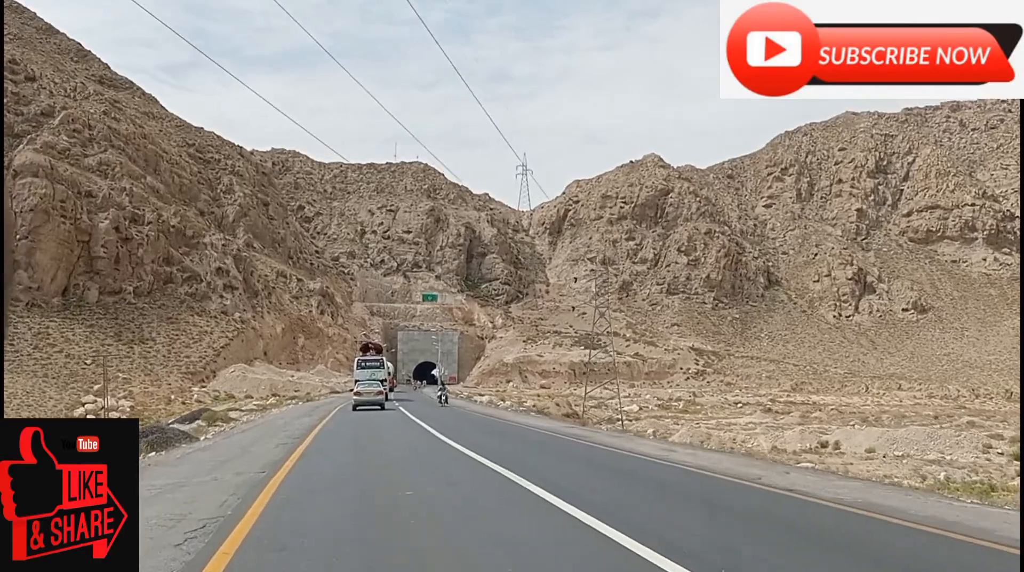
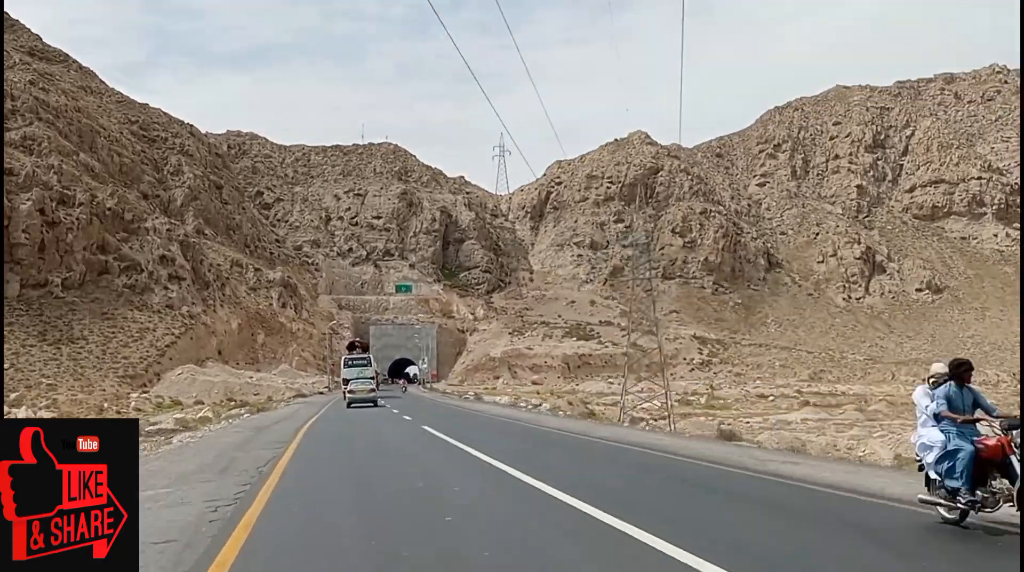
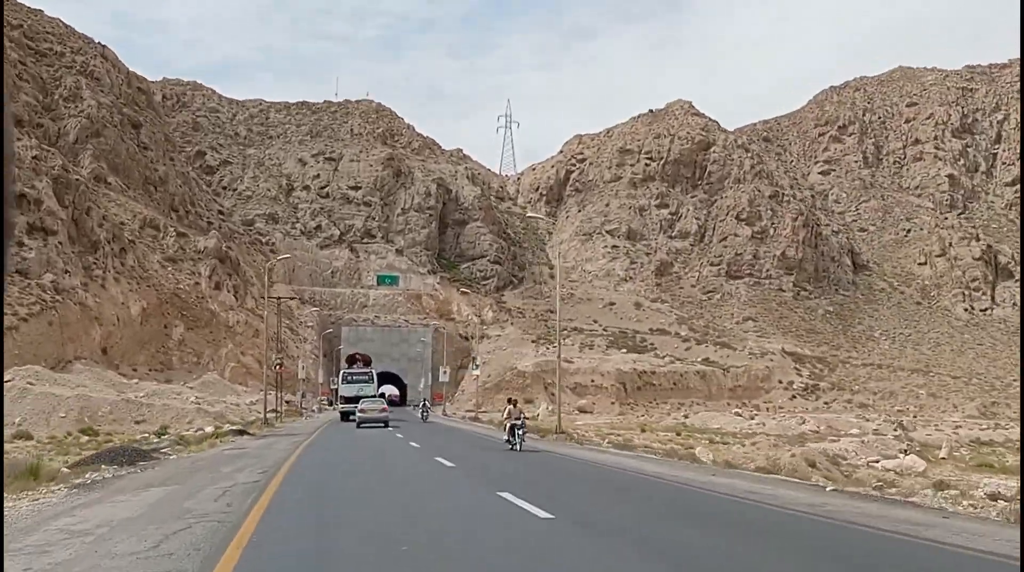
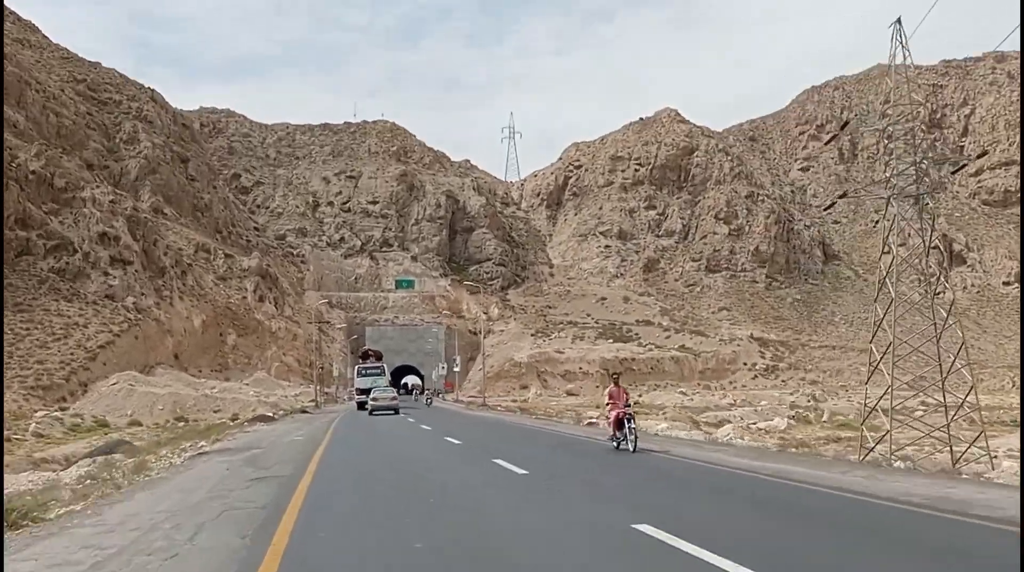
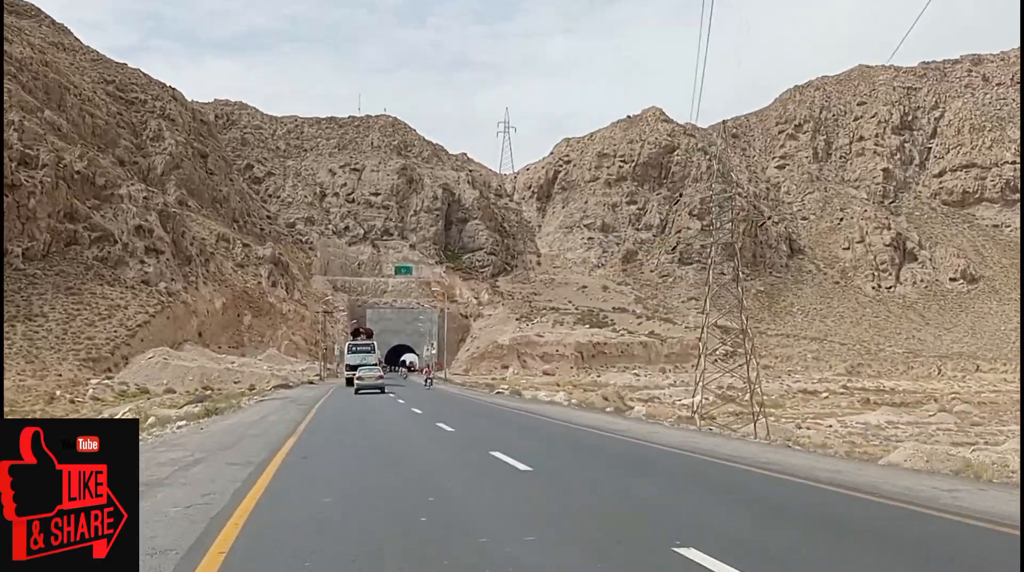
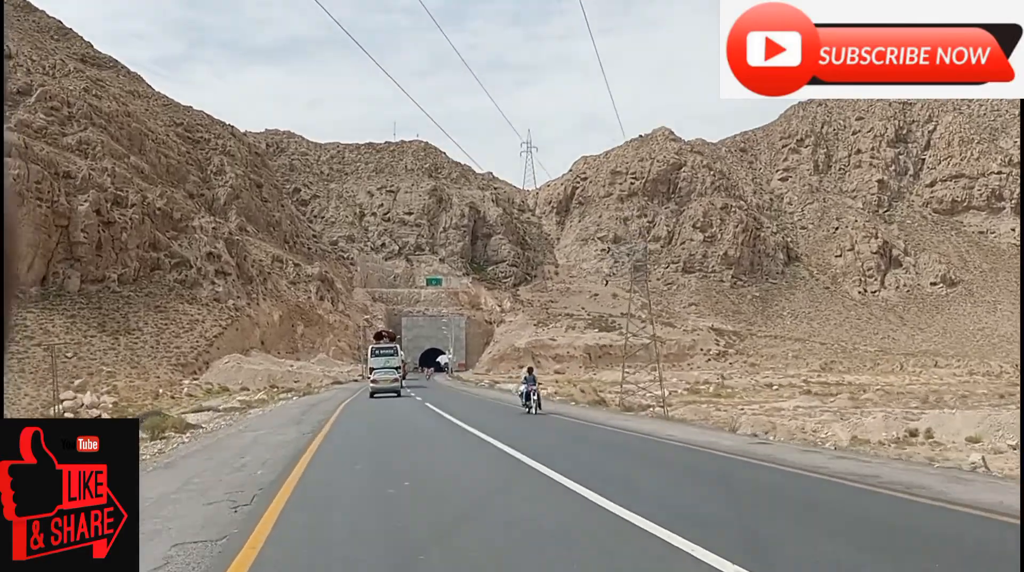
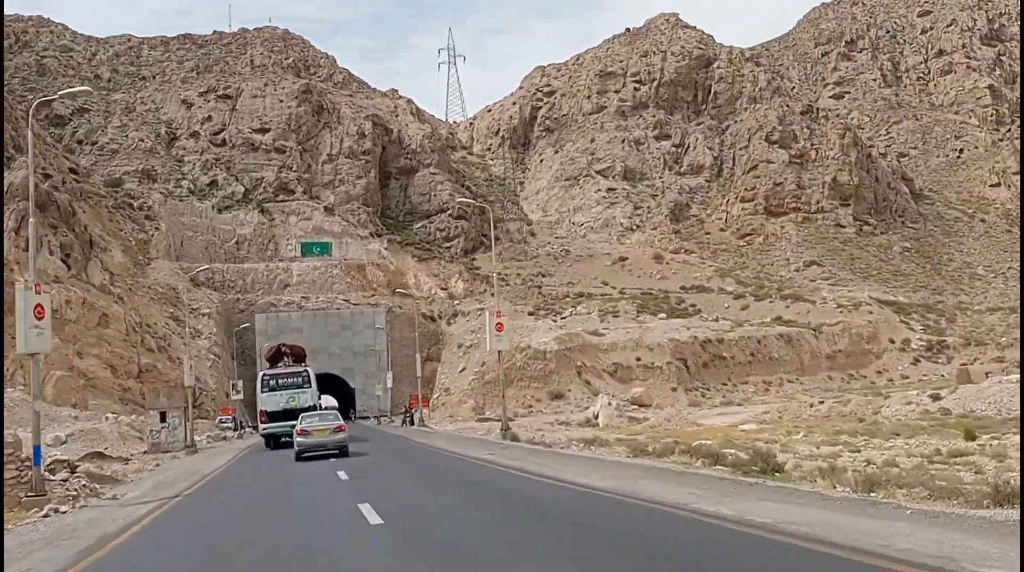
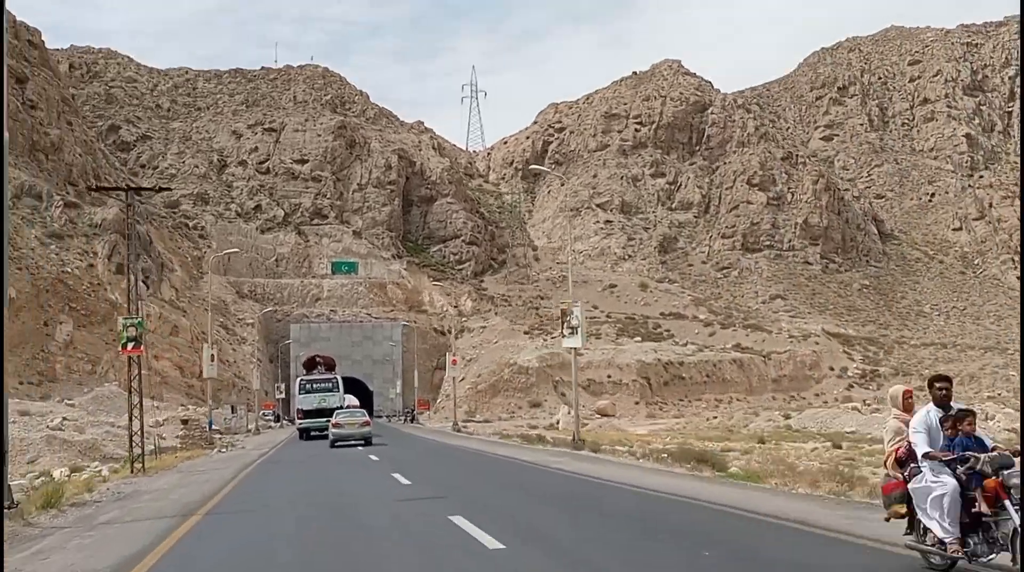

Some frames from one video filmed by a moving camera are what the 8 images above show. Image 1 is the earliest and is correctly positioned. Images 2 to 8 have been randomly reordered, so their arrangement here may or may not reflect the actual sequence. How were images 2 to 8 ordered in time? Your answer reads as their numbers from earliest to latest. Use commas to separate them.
6, 2, 5, 4, 3, 8, 7
